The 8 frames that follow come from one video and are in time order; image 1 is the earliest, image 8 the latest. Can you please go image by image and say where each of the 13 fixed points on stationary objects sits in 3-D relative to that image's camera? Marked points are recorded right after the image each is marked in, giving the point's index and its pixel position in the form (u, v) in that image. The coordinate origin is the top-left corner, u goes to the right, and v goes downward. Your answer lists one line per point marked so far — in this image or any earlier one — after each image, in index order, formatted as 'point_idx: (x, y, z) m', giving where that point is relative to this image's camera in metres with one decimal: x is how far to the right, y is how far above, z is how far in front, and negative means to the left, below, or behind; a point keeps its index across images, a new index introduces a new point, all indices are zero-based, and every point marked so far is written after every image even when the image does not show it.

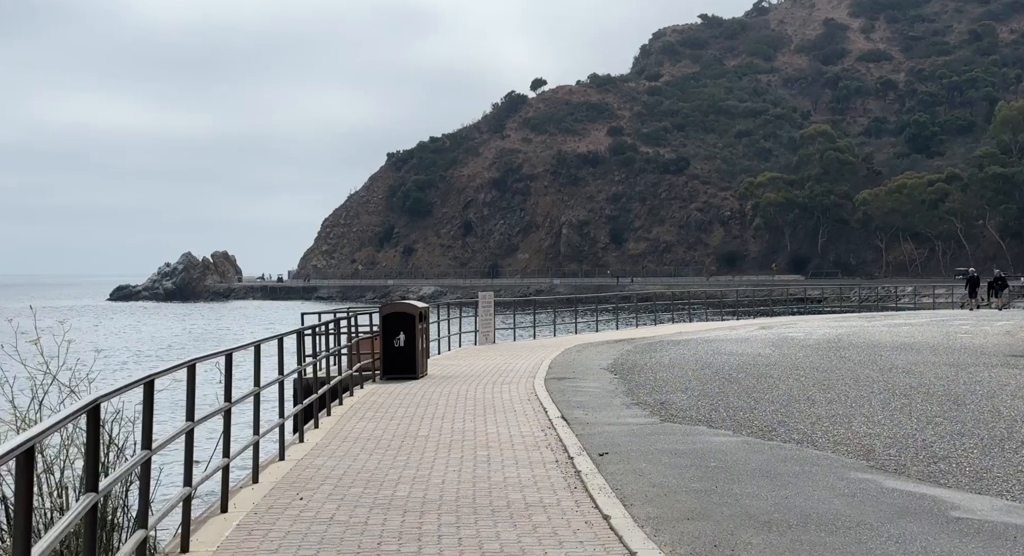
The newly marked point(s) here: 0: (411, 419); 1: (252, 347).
0: (-1.2, -1.8, +13.1) m
1: (-2.3, -0.6, +8.9) m
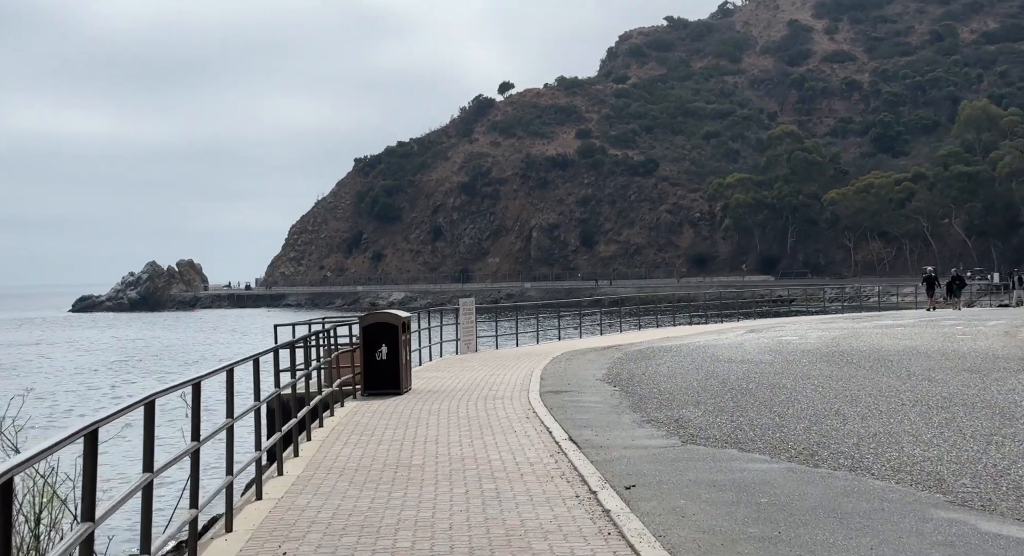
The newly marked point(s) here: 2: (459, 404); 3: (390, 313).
0: (-1.2, -1.9, +11.8) m
1: (-2.1, -0.7, +7.6) m
2: (-0.8, -1.9, +15.3) m
3: (-2.0, -0.5, +16.2) m
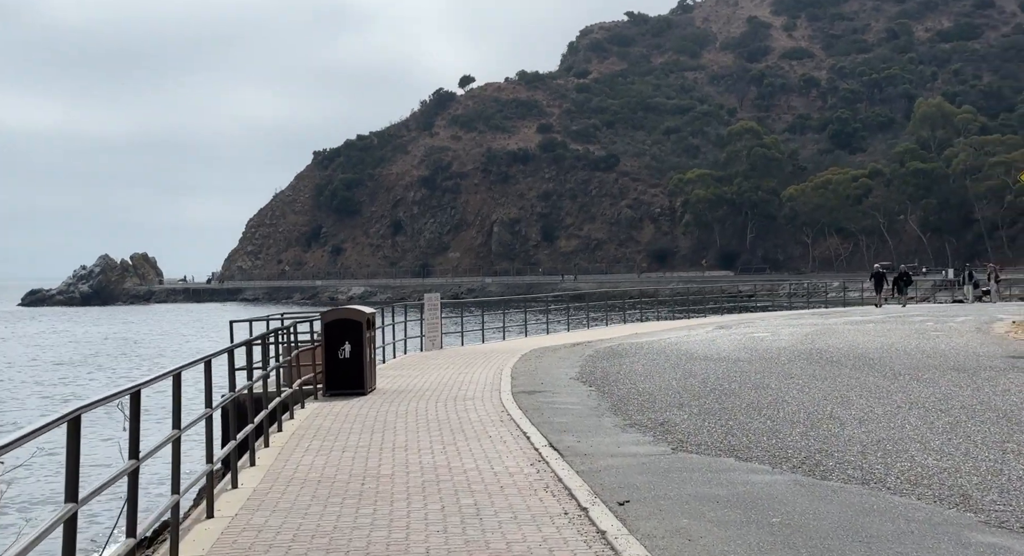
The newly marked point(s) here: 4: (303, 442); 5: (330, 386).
0: (-1.5, -1.8, +11.0) m
1: (-2.2, -0.7, +6.8) m
2: (-1.2, -1.8, +14.5) m
3: (-2.4, -0.4, +15.3) m
4: (-2.4, -1.9, +11.7) m
5: (-2.8, -1.6, +15.6) m
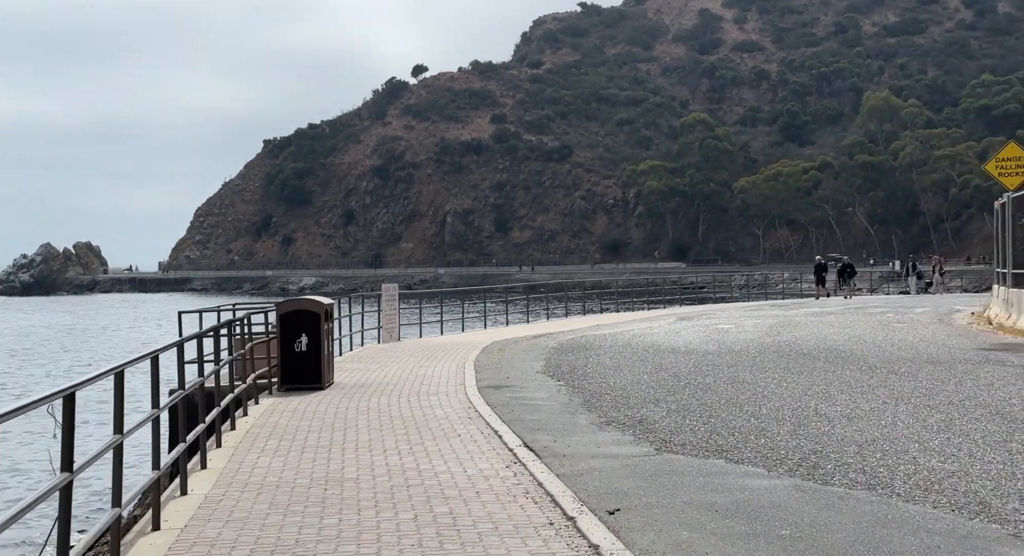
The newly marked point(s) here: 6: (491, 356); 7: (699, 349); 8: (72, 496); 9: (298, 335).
0: (-1.8, -1.7, +10.3) m
1: (-2.3, -0.6, +6.0) m
2: (-1.7, -1.7, +13.8) m
3: (-2.9, -0.3, +14.5) m
4: (-2.7, -1.7, +10.9) m
5: (-3.3, -1.5, +14.8) m
6: (-0.4, -1.5, +19.6) m
7: (+3.5, -1.3, +19.1) m
8: (-2.2, -1.1, +5.1) m
9: (-3.1, -0.8, +14.6) m
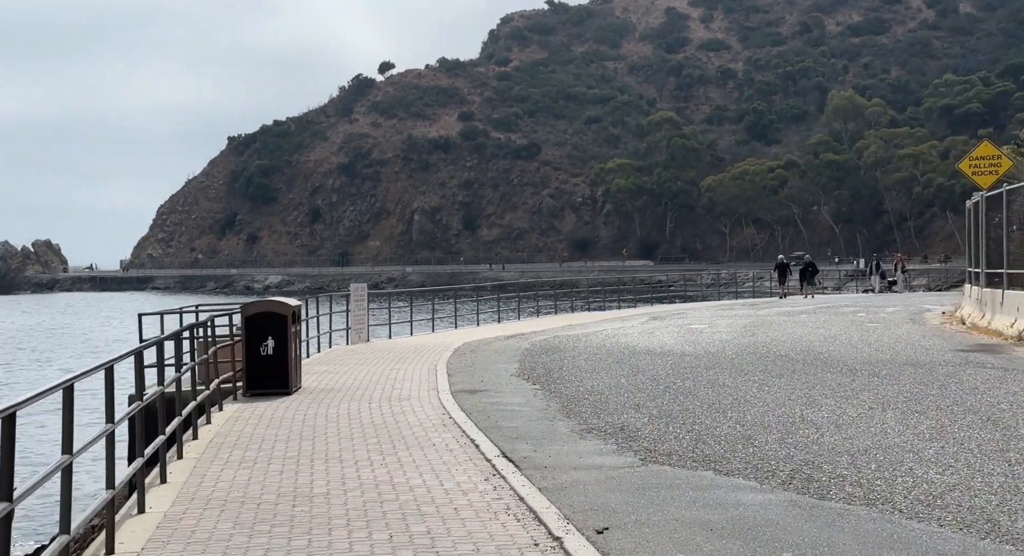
0: (-2.0, -1.8, +9.8) m
1: (-2.4, -0.6, +5.5) m
2: (-2.0, -1.7, +13.4) m
3: (-3.2, -0.3, +14.0) m
4: (-2.9, -1.8, +10.4) m
5: (-3.7, -1.5, +14.3) m
6: (-0.9, -1.5, +19.2) m
7: (+3.0, -1.3, +18.8) m
8: (-2.2, -1.2, +4.6) m
9: (-3.4, -0.8, +14.1) m
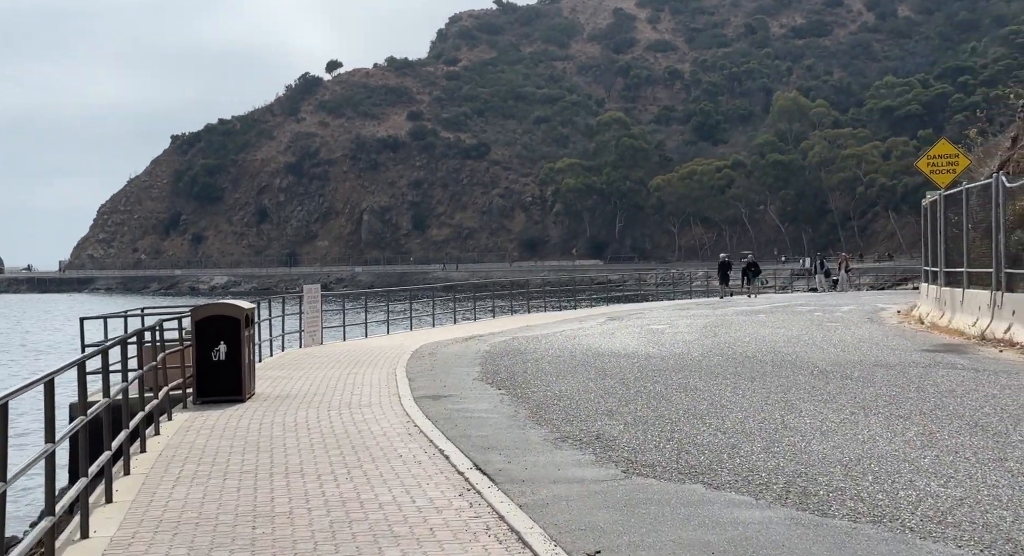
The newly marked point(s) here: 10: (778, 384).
0: (-2.2, -1.8, +9.2) m
1: (-2.5, -0.7, +4.9) m
2: (-2.4, -1.7, +12.7) m
3: (-3.7, -0.4, +13.4) m
4: (-3.2, -1.8, +9.7) m
5: (-4.1, -1.5, +13.6) m
6: (-1.7, -1.5, +18.6) m
7: (+2.3, -1.3, +18.4) m
8: (-2.2, -1.2, +4.0) m
9: (-3.9, -0.9, +13.4) m
10: (+3.4, -1.4, +13.3) m
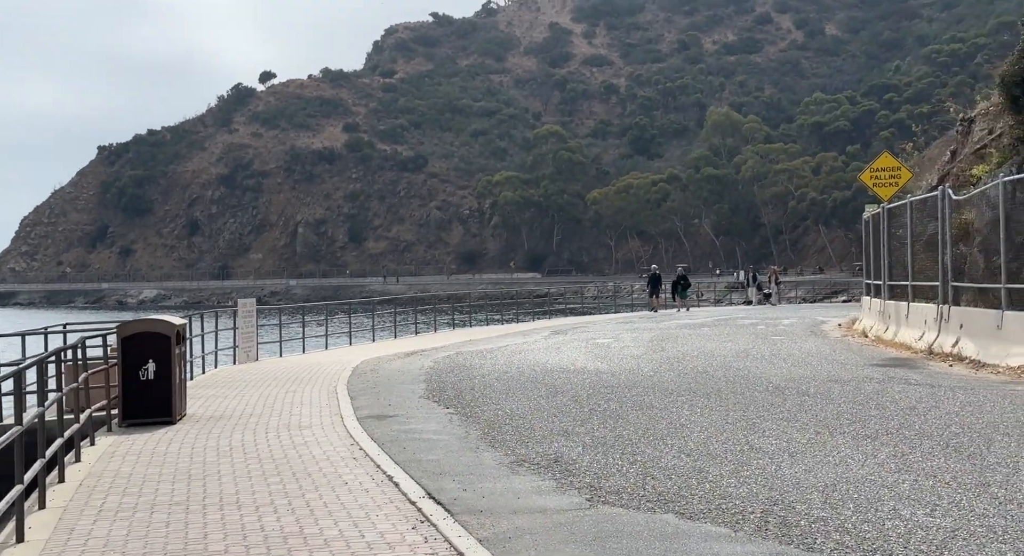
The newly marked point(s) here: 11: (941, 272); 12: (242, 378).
0: (-2.6, -1.9, +8.5) m
1: (-2.6, -0.7, +4.2) m
2: (-3.0, -1.9, +12.0) m
3: (-4.3, -0.5, +12.5) m
4: (-3.6, -1.9, +9.0) m
5: (-4.8, -1.7, +12.7) m
6: (-2.6, -1.8, +17.9) m
7: (+1.3, -1.6, +18.0) m
8: (-2.3, -1.2, +3.3) m
9: (-4.5, -1.1, +12.6) m
10: (+2.8, -1.5, +12.9) m
11: (+8.1, +0.1, +19.3) m
12: (-5.0, -1.9, +19.1) m
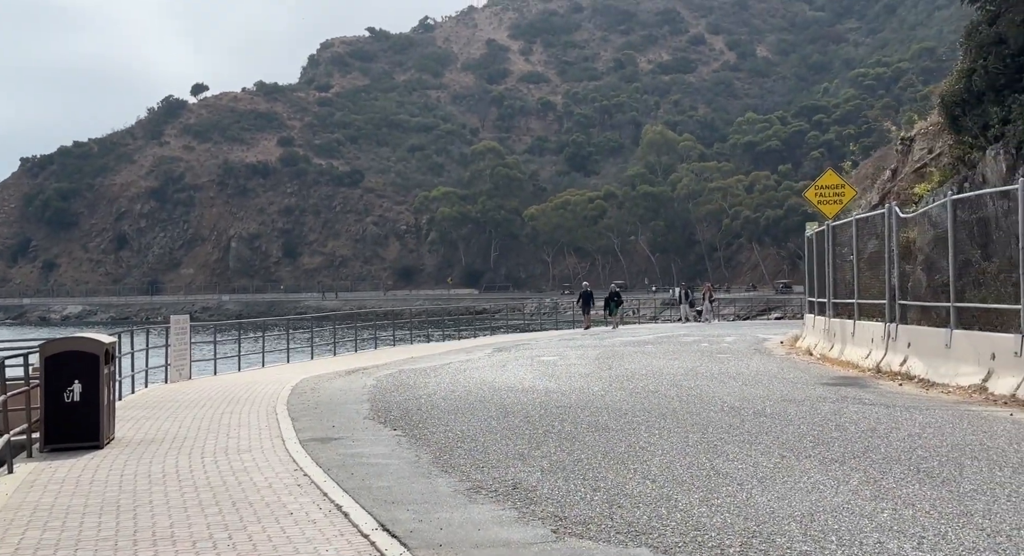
0: (-2.9, -2.0, +7.8) m
1: (-2.6, -0.8, +3.5) m
2: (-3.6, -2.1, +11.3) m
3: (-4.9, -0.7, +11.8) m
4: (-4.0, -2.1, +8.2) m
5: (-5.4, -1.9, +11.9) m
6: (-3.5, -2.1, +17.2) m
7: (+0.4, -1.9, +17.5) m
8: (-2.2, -1.3, +2.6) m
9: (-5.1, -1.2, +11.8) m
10: (+2.2, -1.7, +12.5) m
11: (+7.1, -0.2, +19.3) m
12: (-6.0, -2.2, +18.2) m
